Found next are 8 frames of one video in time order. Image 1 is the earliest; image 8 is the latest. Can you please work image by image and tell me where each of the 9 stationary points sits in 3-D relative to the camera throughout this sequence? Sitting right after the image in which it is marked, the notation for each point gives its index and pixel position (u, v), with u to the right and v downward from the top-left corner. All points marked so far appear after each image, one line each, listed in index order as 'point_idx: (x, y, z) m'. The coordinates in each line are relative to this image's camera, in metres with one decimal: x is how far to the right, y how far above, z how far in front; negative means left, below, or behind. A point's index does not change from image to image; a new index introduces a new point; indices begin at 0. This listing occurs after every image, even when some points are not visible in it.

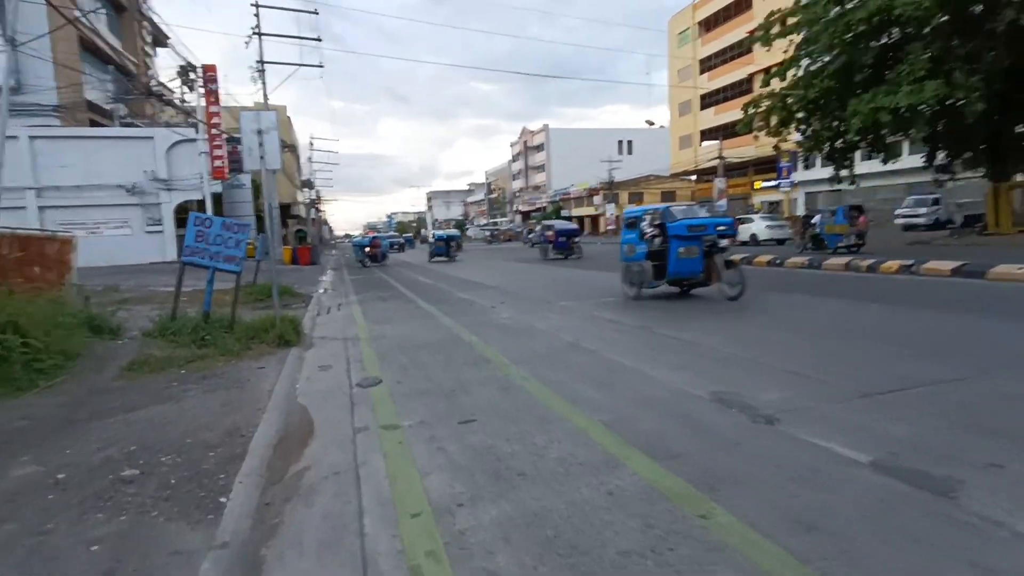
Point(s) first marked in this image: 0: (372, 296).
0: (-4.8, -0.3, +18.6) m
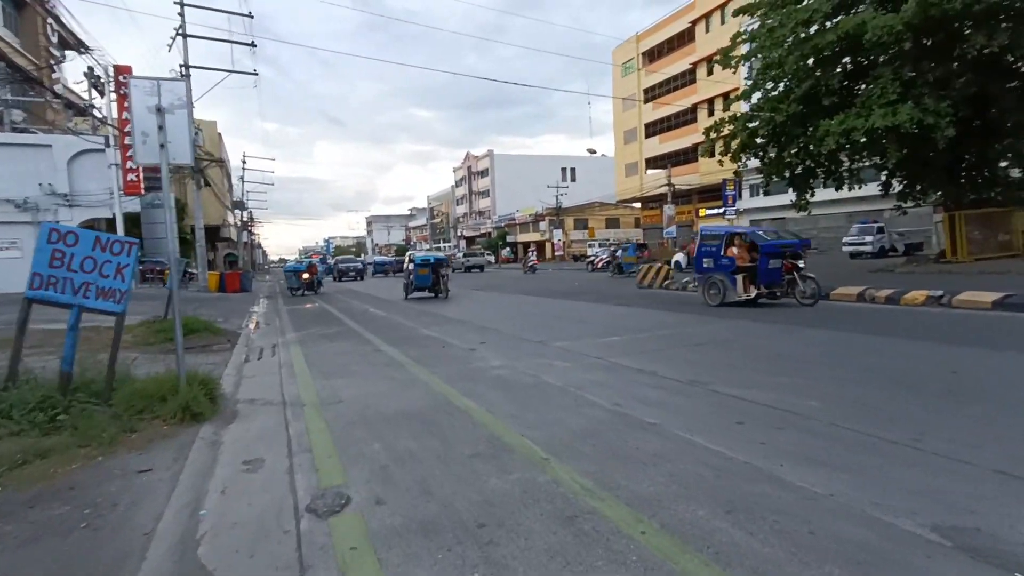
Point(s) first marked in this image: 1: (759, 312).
0: (-5.5, -1.3, +15.4) m
1: (+6.3, -0.6, +14.1) m
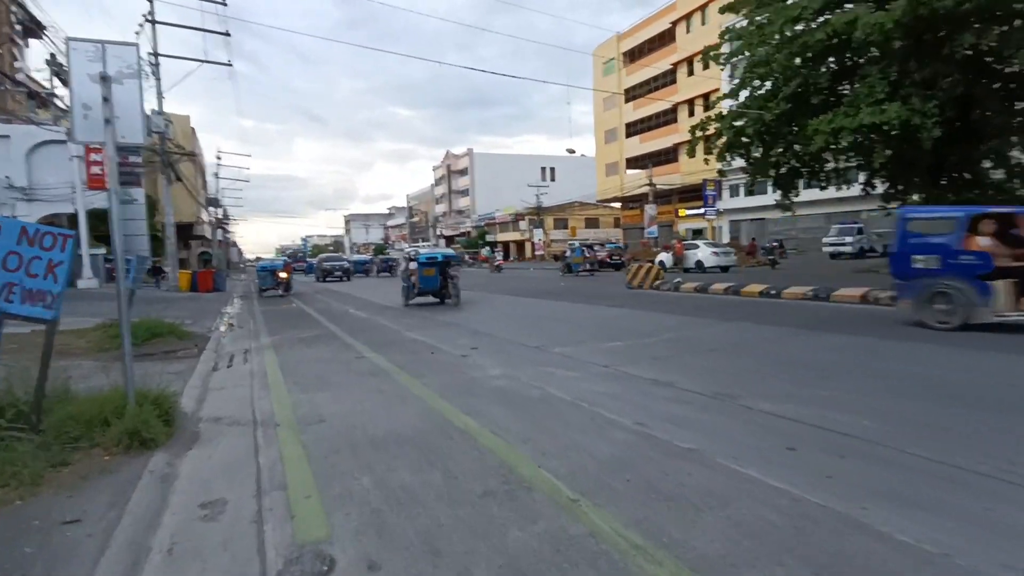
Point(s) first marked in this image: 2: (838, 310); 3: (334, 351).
0: (-5.8, -1.3, +14.2) m
1: (+6.1, -0.6, +13.5) m
2: (+8.1, -0.6, +13.8) m
3: (-3.8, -1.3, +11.6) m
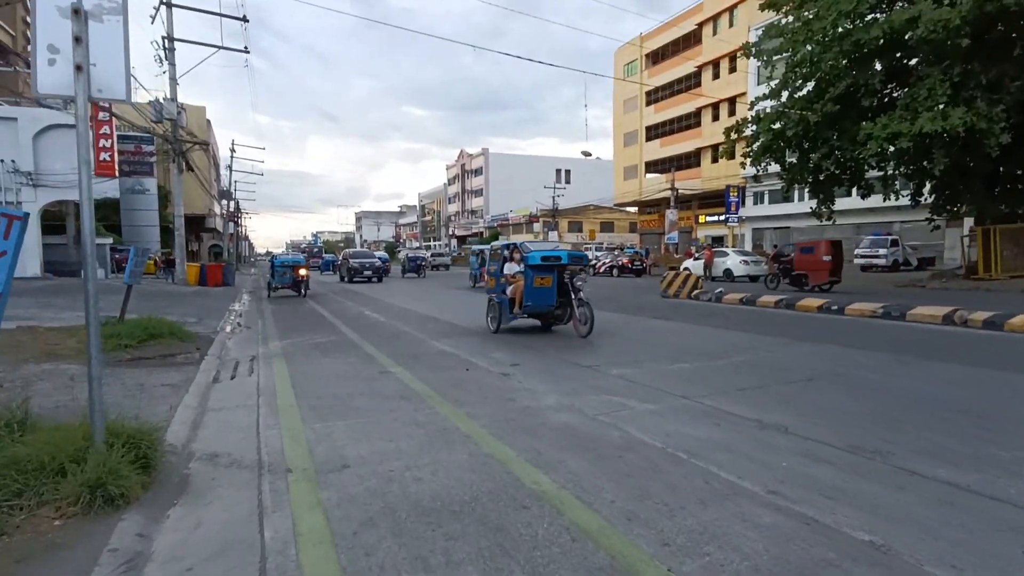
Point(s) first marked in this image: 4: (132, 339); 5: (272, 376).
0: (-4.9, -1.3, +12.8) m
1: (+7.0, -1.0, +11.9) m
2: (+9.0, -1.0, +12.1) m
3: (-2.9, -1.4, +10.2) m
4: (-8.1, -1.1, +11.7) m
5: (-4.1, -1.5, +9.3) m
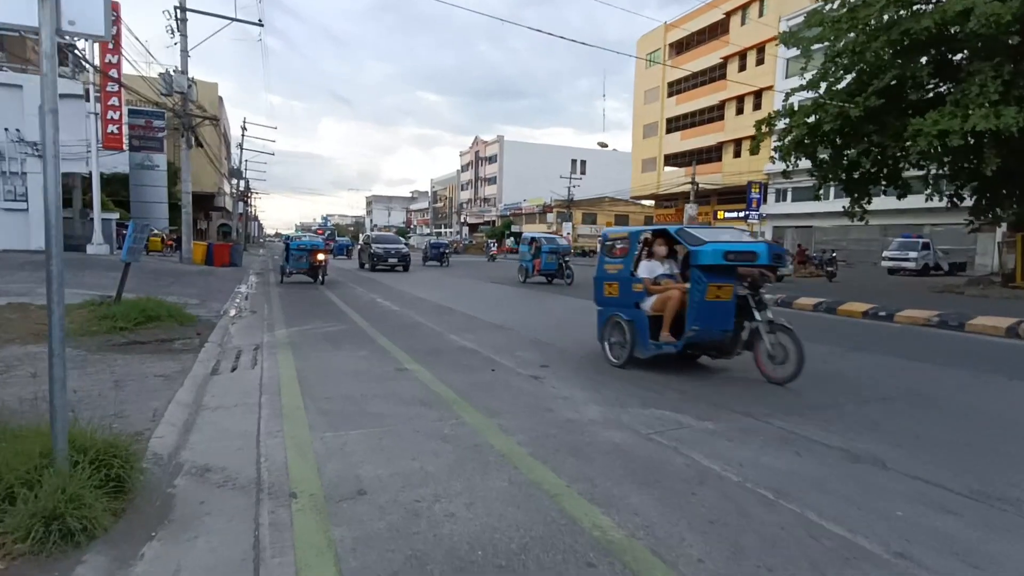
0: (-4.4, -0.9, +12.0) m
1: (+7.5, -1.1, +10.8) m
2: (+9.5, -1.1, +11.1) m
3: (-2.5, -1.1, +9.3) m
4: (-7.6, -0.7, +10.9) m
5: (-3.6, -1.2, +8.5) m
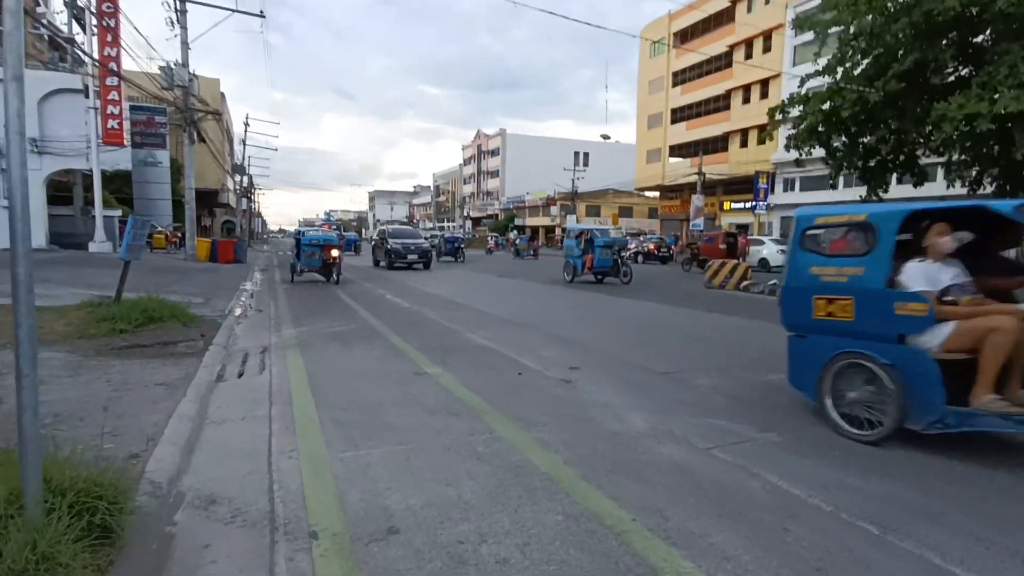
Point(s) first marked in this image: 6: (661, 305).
0: (-3.9, -0.9, +11.4) m
1: (+7.9, -0.9, +10.2) m
2: (+9.9, -1.0, +10.4) m
3: (-2.1, -1.1, +8.7) m
4: (-7.2, -0.7, +10.3) m
5: (-3.2, -1.2, +7.9) m
6: (+4.4, -0.5, +15.9) m
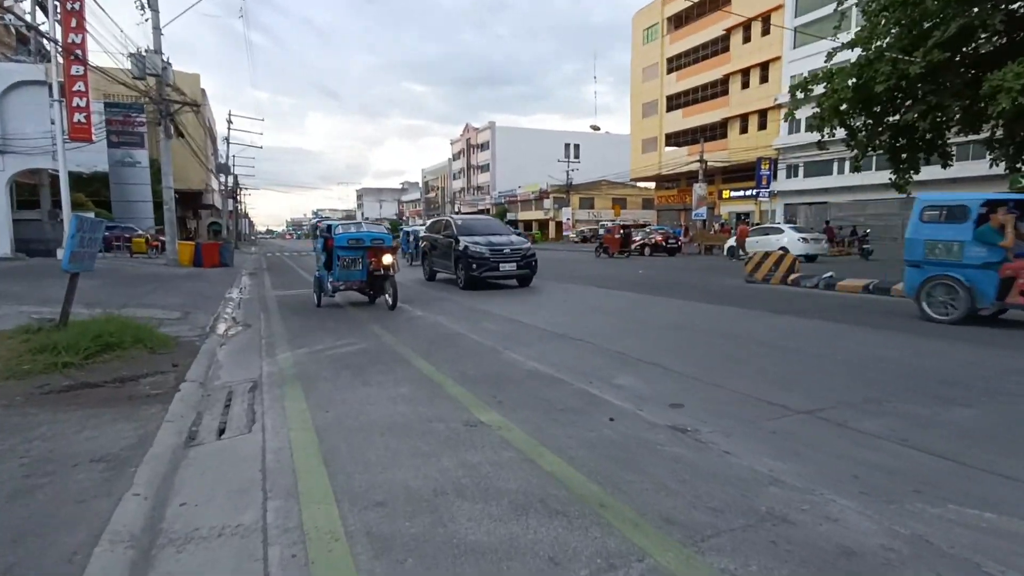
0: (-3.1, -1.1, +9.1) m
1: (+8.8, -0.8, +8.1) m
2: (+10.8, -0.8, +8.4) m
3: (-1.2, -1.3, +6.5) m
4: (-6.3, -1.0, +8.0) m
5: (-2.3, -1.4, +5.6) m
6: (+5.2, -0.4, +13.8) m
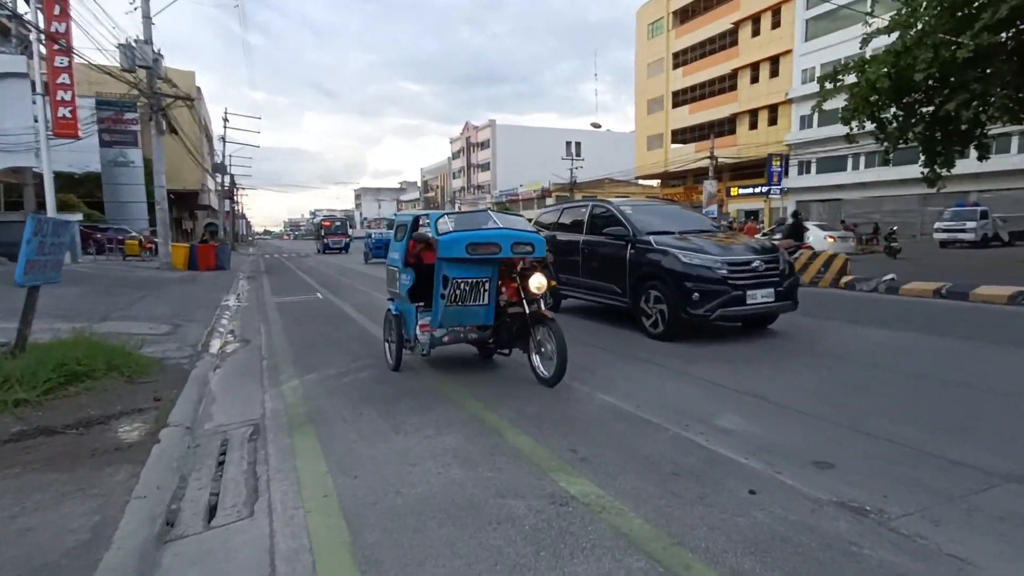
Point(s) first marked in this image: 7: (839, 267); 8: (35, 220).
0: (-2.4, -1.3, +7.5) m
1: (+9.5, -1.0, +6.6) m
2: (+11.5, -0.9, +6.8) m
3: (-0.4, -1.5, +4.9) m
4: (-5.6, -1.2, +6.4) m
5: (-1.5, -1.6, +4.0) m
6: (+5.9, -0.5, +12.2) m
7: (+9.7, +0.6, +16.4) m
8: (-1.5, +0.2, -1.0) m
